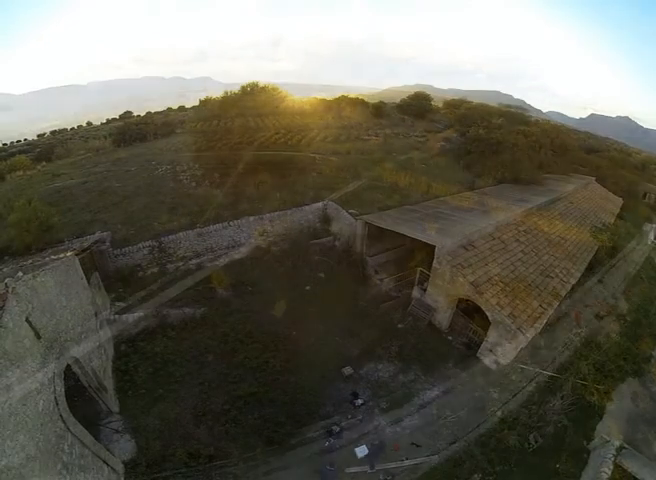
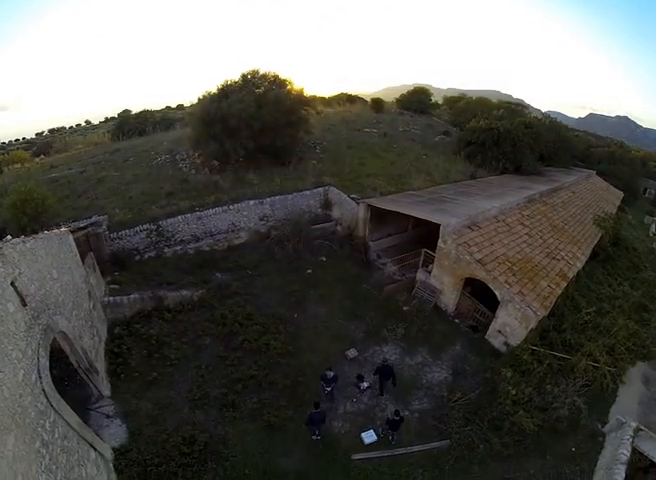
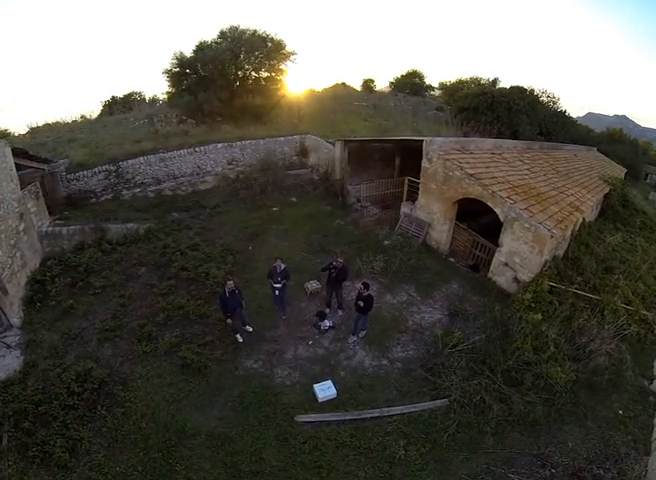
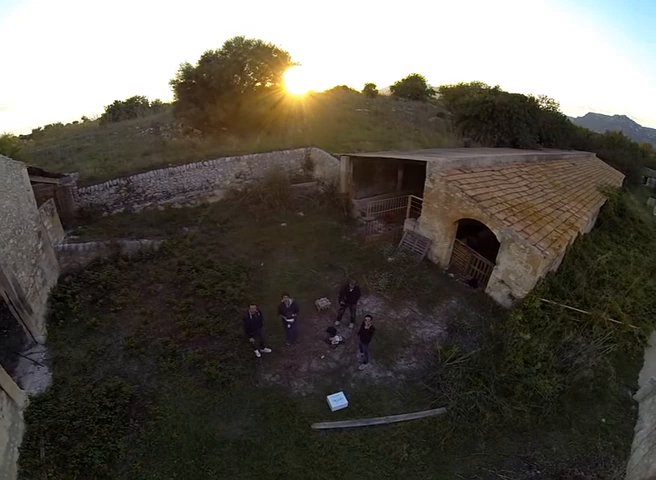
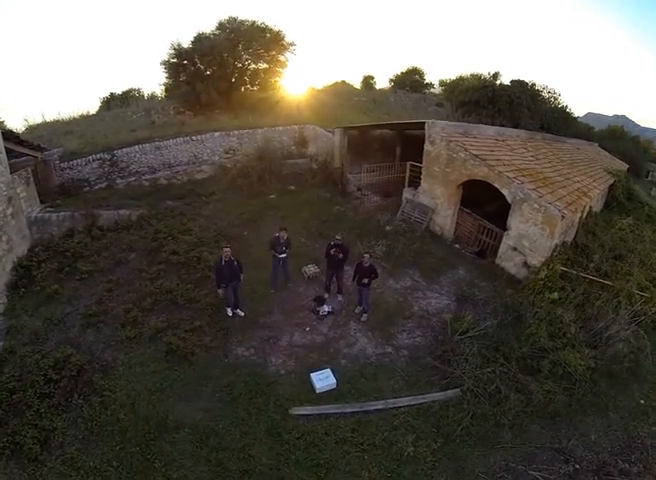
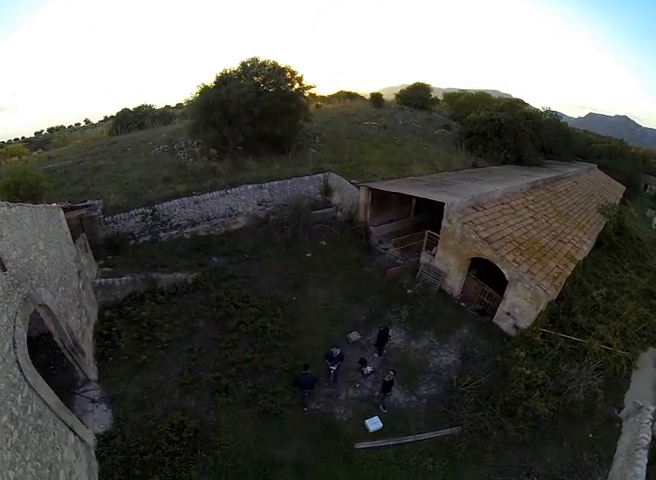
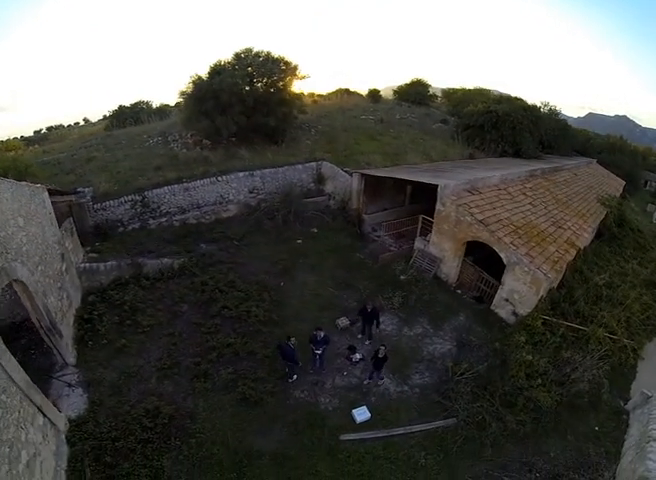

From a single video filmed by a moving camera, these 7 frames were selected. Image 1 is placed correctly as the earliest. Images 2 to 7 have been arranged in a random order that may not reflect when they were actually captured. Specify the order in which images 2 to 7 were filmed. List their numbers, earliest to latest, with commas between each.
2, 6, 7, 4, 3, 5
